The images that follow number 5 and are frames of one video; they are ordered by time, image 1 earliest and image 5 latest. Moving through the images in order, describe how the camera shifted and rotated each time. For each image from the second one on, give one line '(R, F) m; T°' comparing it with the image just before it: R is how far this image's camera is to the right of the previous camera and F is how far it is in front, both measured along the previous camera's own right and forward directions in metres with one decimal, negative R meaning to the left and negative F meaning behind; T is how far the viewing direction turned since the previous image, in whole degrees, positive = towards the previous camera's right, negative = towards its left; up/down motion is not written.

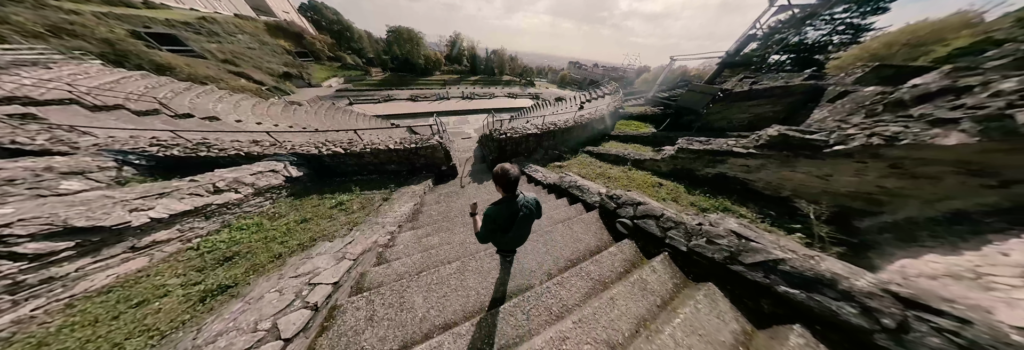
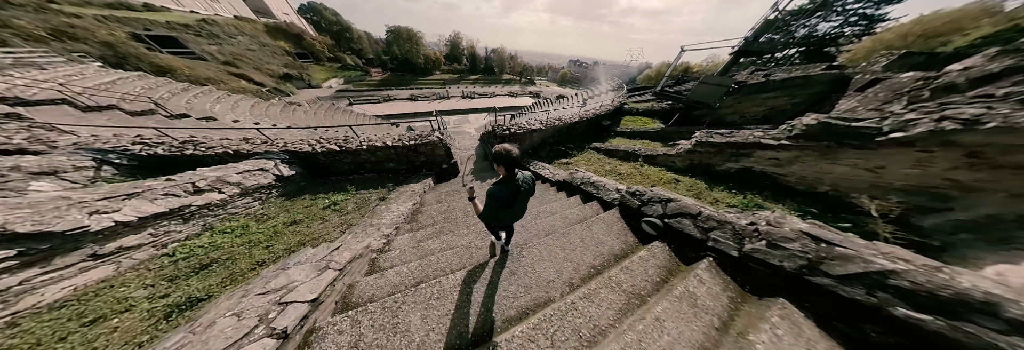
(-0.2, +0.3) m; 0°
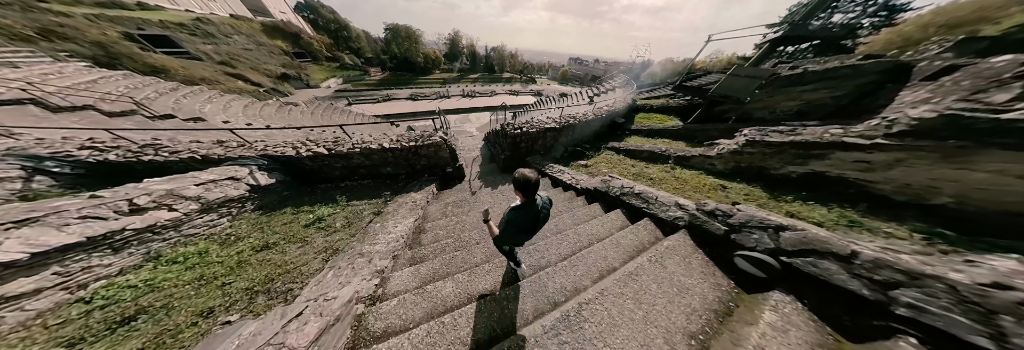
(-0.5, +0.7) m; 0°
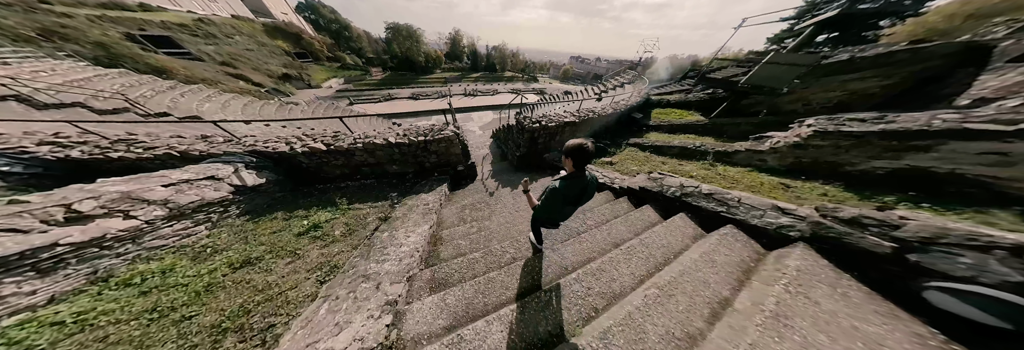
(-0.6, +0.6) m; 0°
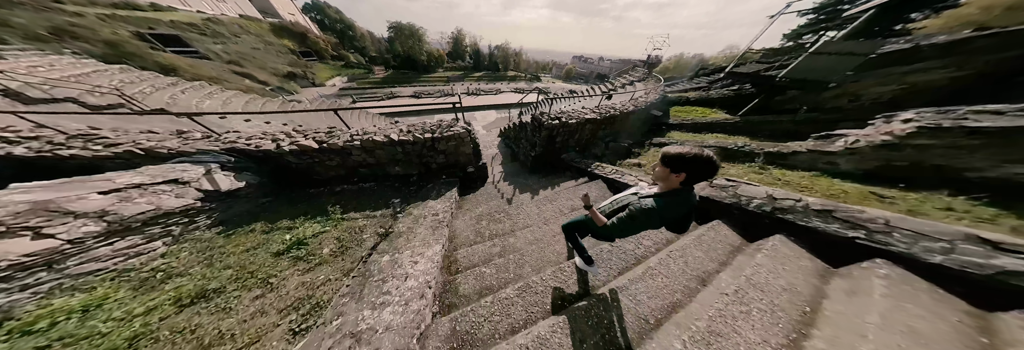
(-0.5, +0.6) m; -1°
